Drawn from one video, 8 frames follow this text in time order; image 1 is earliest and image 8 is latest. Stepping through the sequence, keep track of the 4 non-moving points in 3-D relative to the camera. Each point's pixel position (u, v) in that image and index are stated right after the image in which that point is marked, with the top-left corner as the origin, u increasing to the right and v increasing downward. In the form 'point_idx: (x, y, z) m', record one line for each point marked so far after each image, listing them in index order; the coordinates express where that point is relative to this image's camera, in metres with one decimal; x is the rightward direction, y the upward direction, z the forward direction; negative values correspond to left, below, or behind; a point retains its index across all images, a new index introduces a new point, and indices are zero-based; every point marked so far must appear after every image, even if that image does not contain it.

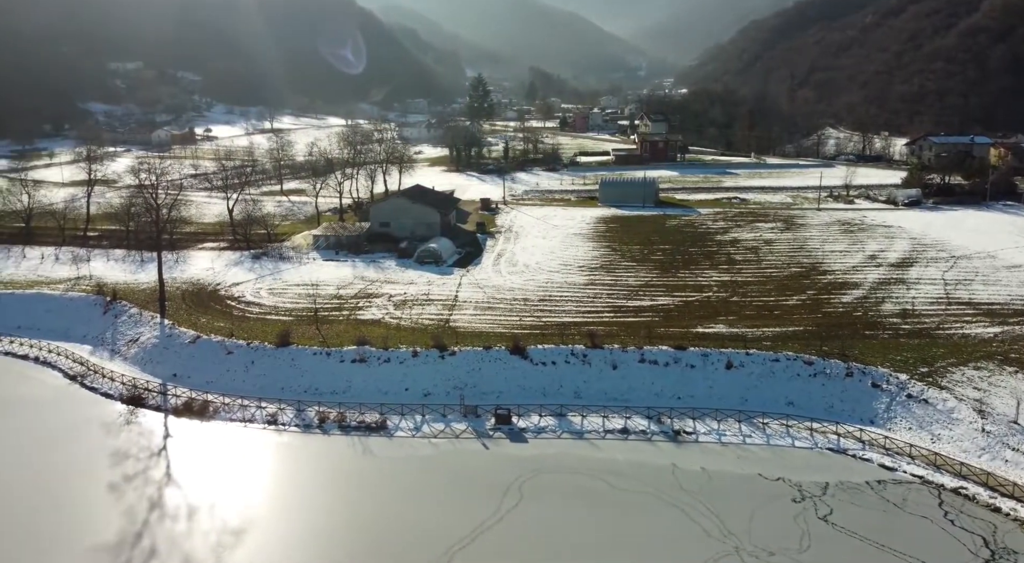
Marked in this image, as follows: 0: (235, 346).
0: (-7.4, -1.7, +18.9) m
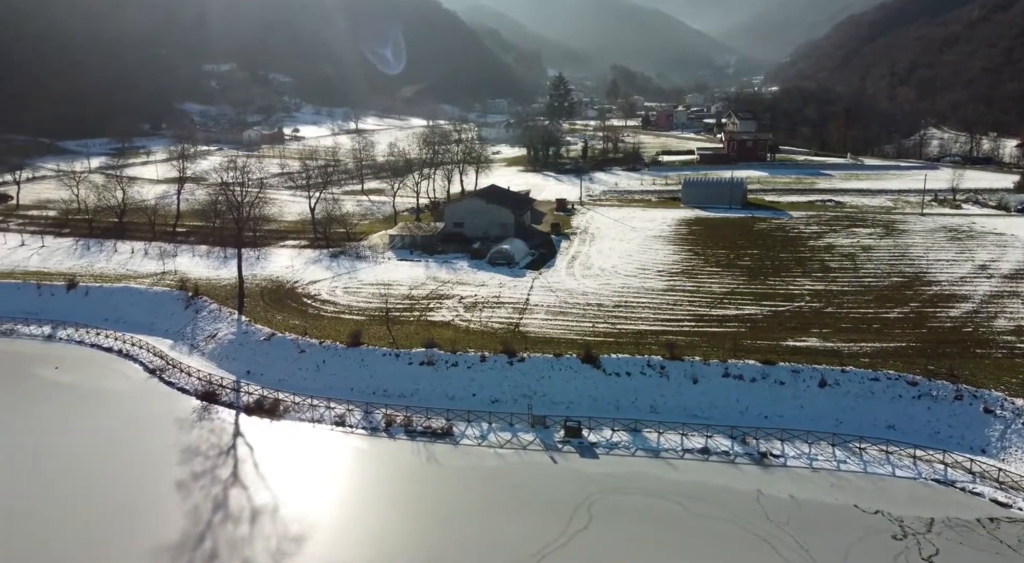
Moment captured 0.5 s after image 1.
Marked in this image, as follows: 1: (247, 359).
0: (-5.4, -1.7, +18.8) m
1: (-7.0, -2.0, +18.8) m
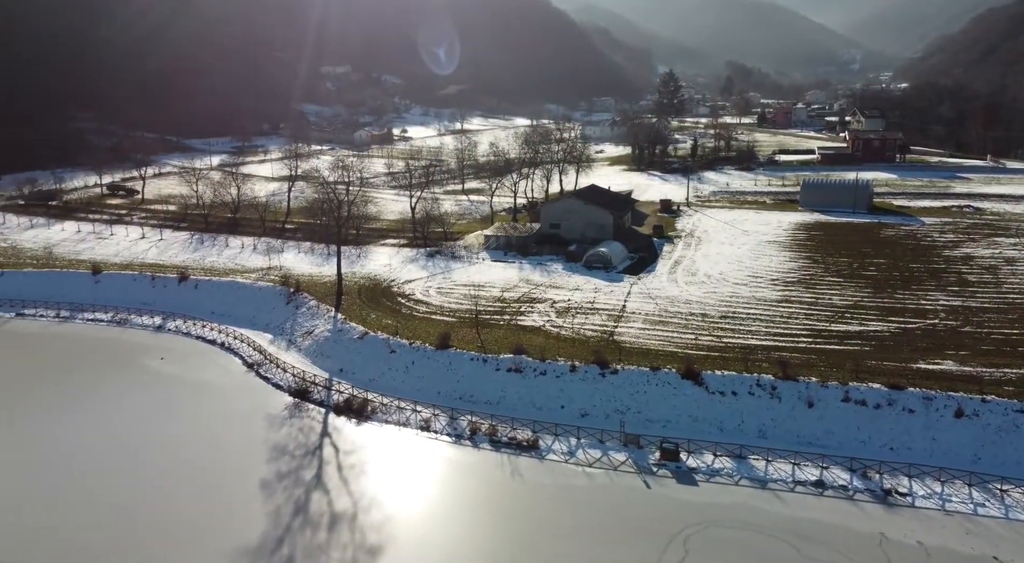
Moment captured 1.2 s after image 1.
0: (-3.0, -1.7, +18.5) m
1: (-4.5, -1.9, +18.7) m
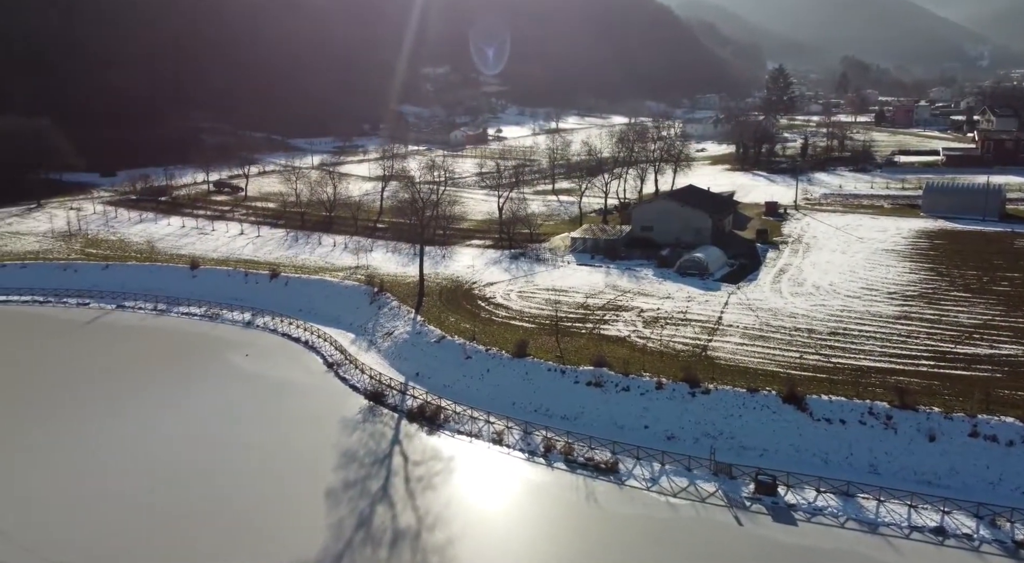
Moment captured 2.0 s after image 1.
0: (-1.0, -1.8, +17.8) m
1: (-2.5, -2.0, +18.2) m
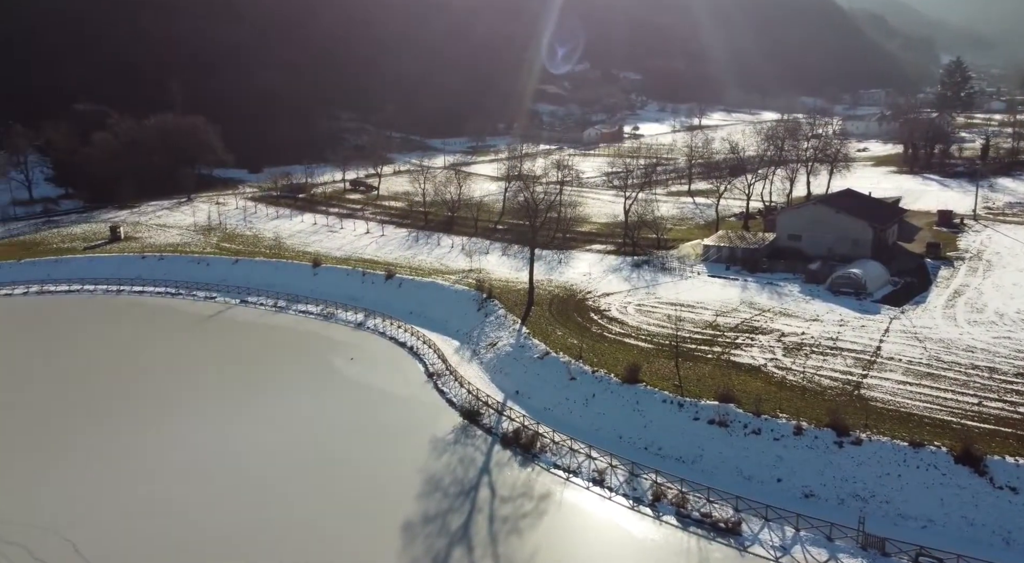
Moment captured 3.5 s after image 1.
0: (+1.5, -2.1, +16.0) m
1: (+0.1, -2.3, +16.7) m
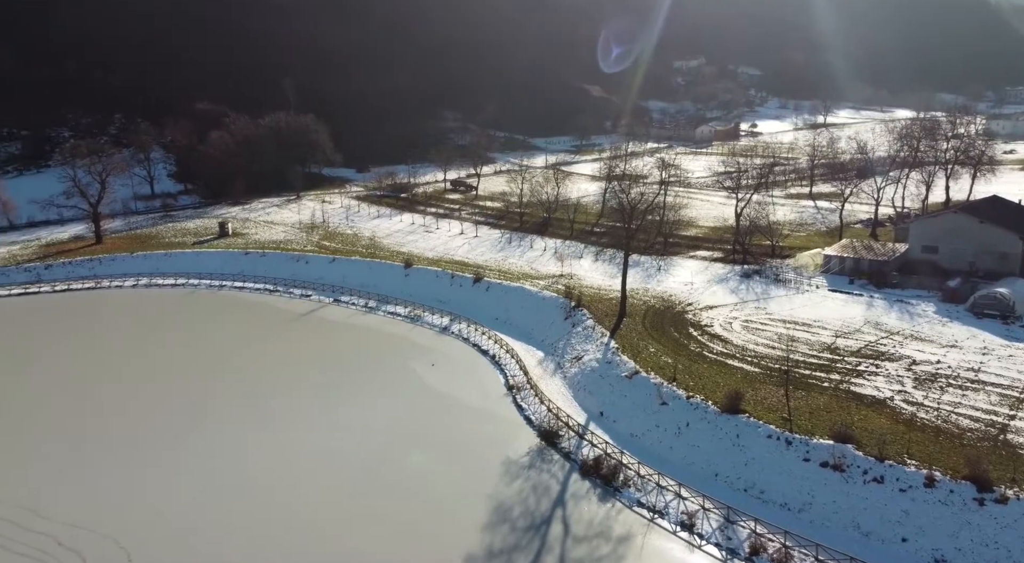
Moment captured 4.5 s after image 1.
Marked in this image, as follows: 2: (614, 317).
0: (+3.3, -2.4, +14.5) m
1: (+2.0, -2.5, +15.4) m
2: (+2.8, -1.0, +19.1) m
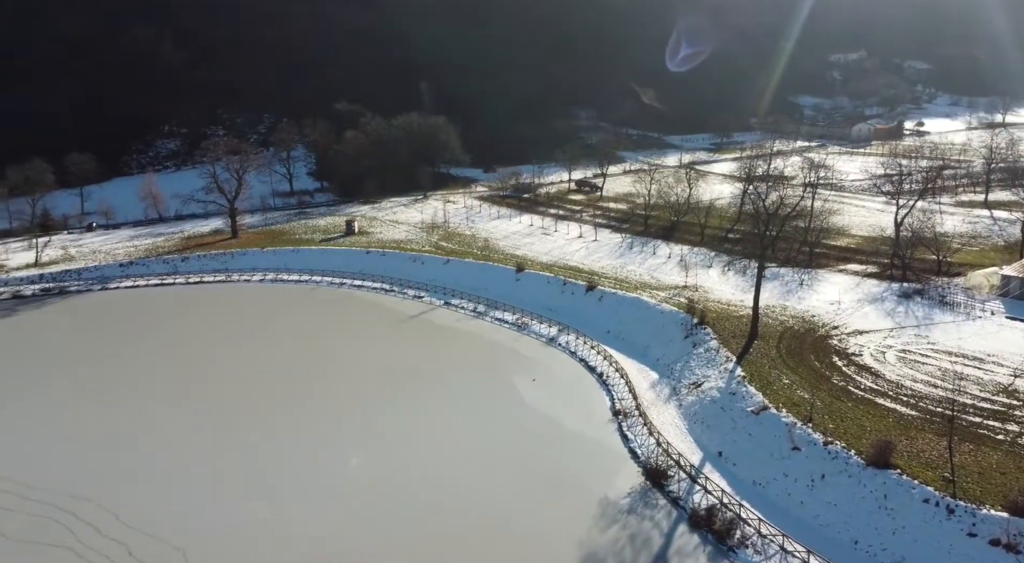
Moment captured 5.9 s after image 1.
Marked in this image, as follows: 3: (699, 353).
0: (+5.2, -2.8, +12.4) m
1: (+4.1, -2.9, +13.5) m
2: (+5.6, -1.4, +17.0) m
3: (+4.4, -1.7, +16.4) m
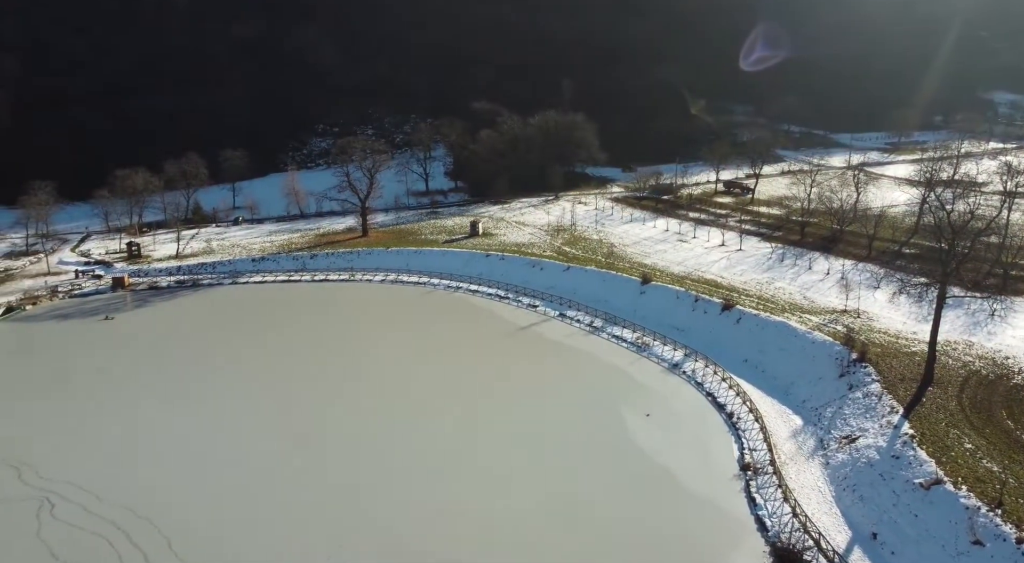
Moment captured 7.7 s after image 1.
0: (+6.5, -3.4, +9.5) m
1: (+5.7, -3.4, +10.8) m
2: (+7.9, -2.0, +14.0) m
3: (+6.6, -2.3, +13.6) m
